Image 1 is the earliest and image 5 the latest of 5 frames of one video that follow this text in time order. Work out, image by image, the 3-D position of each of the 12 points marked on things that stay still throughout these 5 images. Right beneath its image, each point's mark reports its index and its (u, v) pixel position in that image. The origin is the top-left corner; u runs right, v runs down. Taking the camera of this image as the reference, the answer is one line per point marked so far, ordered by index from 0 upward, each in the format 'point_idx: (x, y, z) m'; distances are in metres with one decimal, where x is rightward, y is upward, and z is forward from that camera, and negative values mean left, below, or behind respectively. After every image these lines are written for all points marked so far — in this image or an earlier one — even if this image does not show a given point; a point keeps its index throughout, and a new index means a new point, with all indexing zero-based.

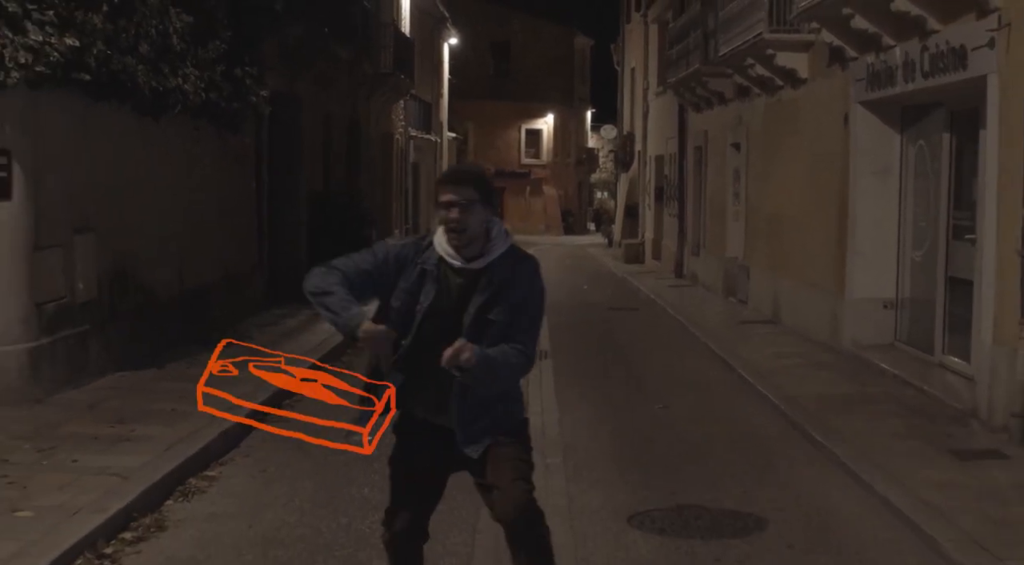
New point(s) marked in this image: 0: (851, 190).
0: (+3.3, +0.9, +13.0) m
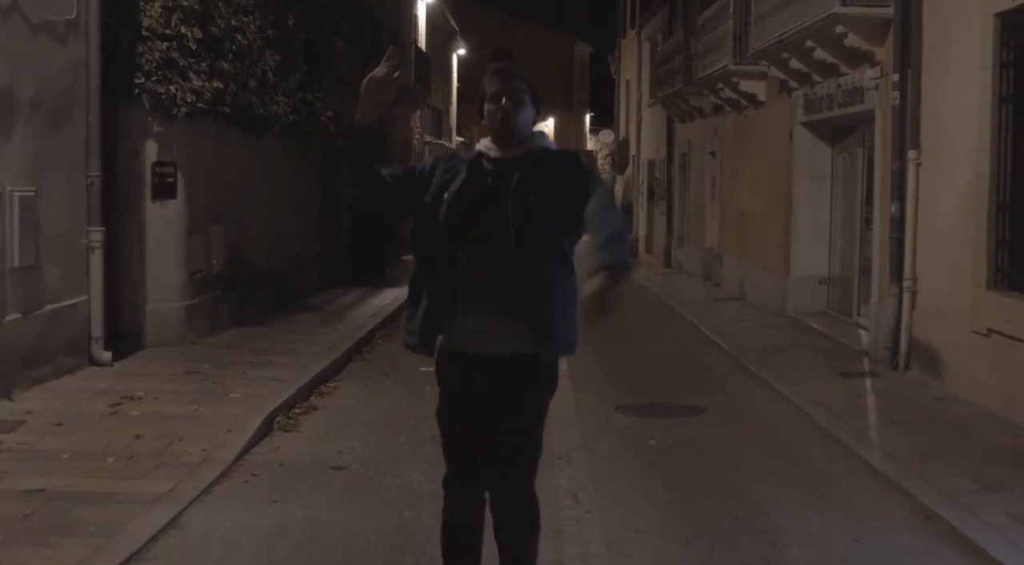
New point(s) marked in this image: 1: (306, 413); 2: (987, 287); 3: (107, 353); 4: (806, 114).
0: (+3.6, +1.1, +16.7) m
1: (-1.6, -1.0, +10.2) m
2: (+3.6, 0.0, +10.0) m
3: (-3.5, -0.6, +11.3) m
4: (+3.6, +2.1, +16.2) m
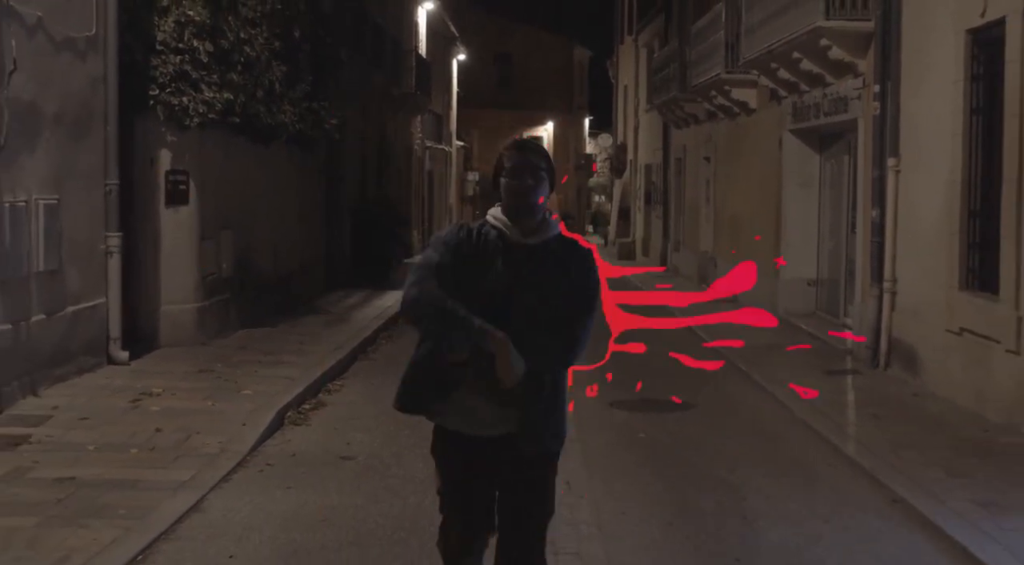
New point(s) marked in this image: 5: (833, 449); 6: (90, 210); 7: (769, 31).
0: (+3.5, +1.1, +17.3) m
1: (-1.6, -1.0, +10.7) m
2: (+3.6, 0.0, +10.6) m
3: (-3.5, -0.6, +11.9) m
4: (+3.6, +2.0, +16.8) m
5: (+2.2, -1.2, +9.3) m
6: (-3.6, +0.6, +11.4) m
7: (+3.1, +3.0, +15.8) m
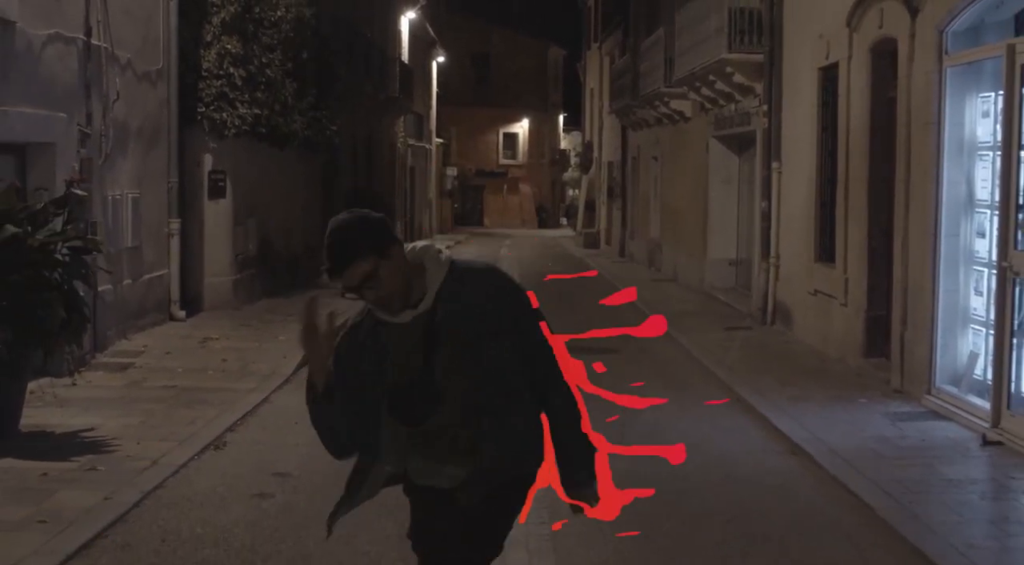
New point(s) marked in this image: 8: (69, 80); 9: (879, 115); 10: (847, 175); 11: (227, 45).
0: (+3.1, +1.4, +20.9) m
1: (-1.9, -0.7, +14.3) m
2: (+3.3, +0.2, +14.2) m
3: (-3.8, -0.3, +15.4) m
4: (+3.2, +2.4, +20.4) m
5: (+1.9, -0.9, +12.9) m
6: (-4.0, +0.9, +15.0) m
7: (+2.6, +3.3, +19.5) m
8: (-4.0, +1.8, +12.0) m
9: (+3.4, +1.6, +12.4) m
10: (+3.3, +1.1, +13.0) m
11: (-3.6, +3.0, +16.7) m
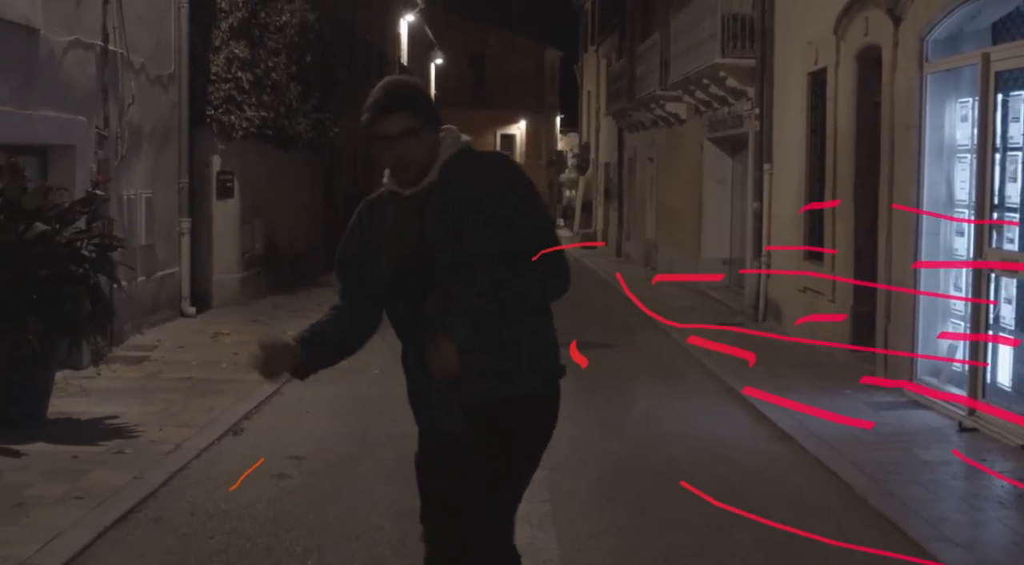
0: (+3.1, +1.5, +21.4) m
1: (-1.9, -0.7, +14.8) m
2: (+3.3, +0.3, +14.7) m
3: (-3.8, -0.3, +15.9) m
4: (+3.1, +2.4, +20.9) m
5: (+1.9, -0.9, +13.4) m
6: (-4.0, +1.0, +15.5) m
7: (+2.6, +3.3, +20.0) m
8: (-4.0, +1.9, +12.5) m
9: (+3.4, +1.6, +12.9) m
10: (+3.3, +1.1, +13.6) m
11: (-3.6, +3.0, +17.2) m
